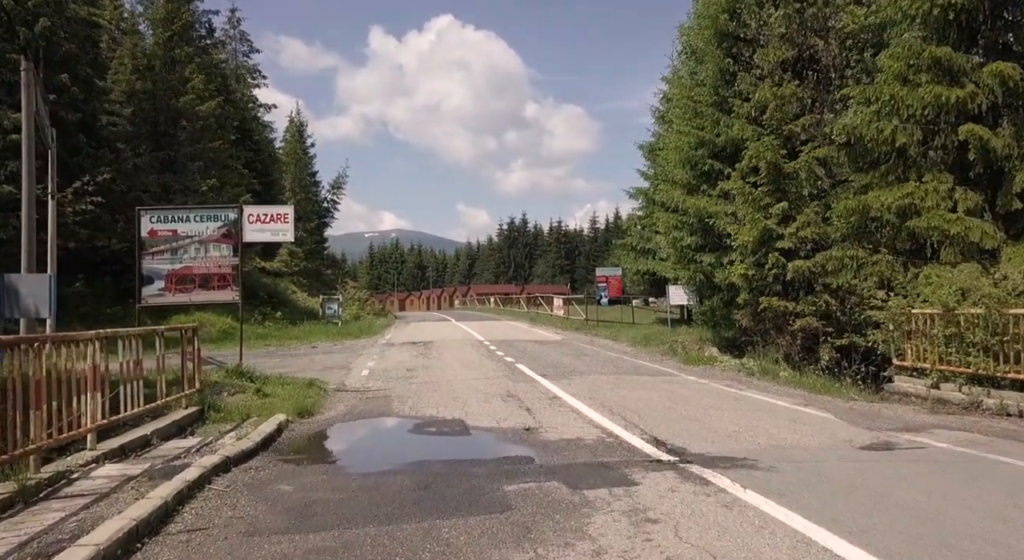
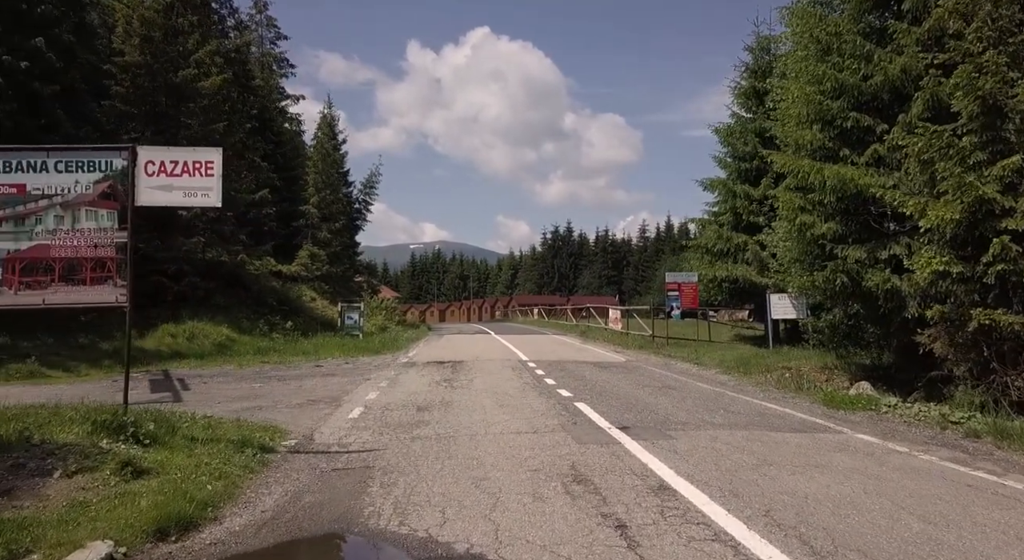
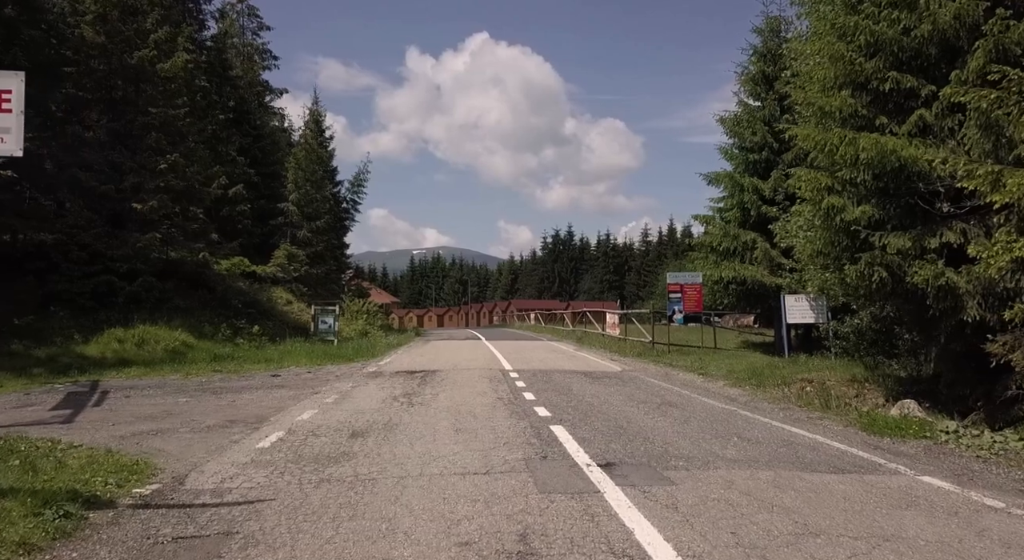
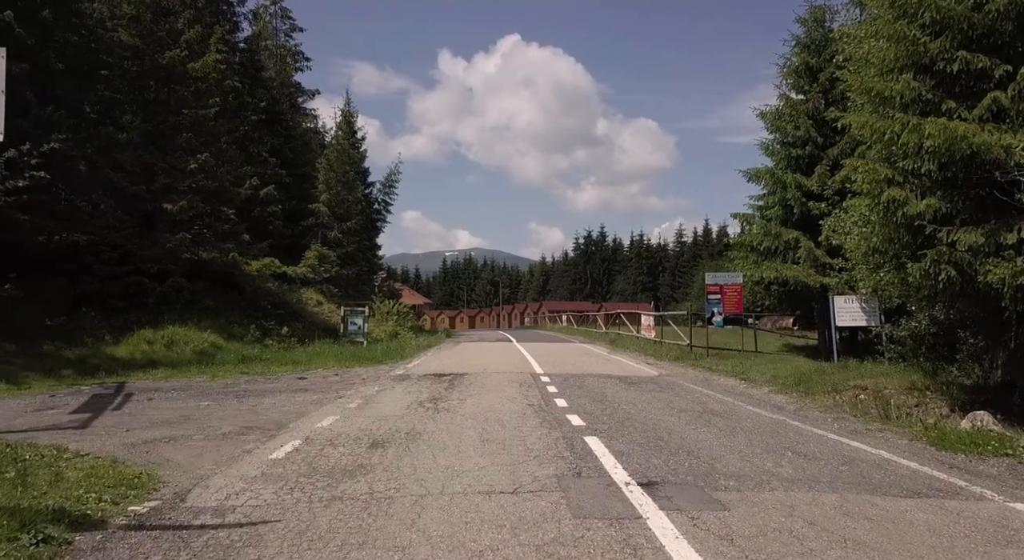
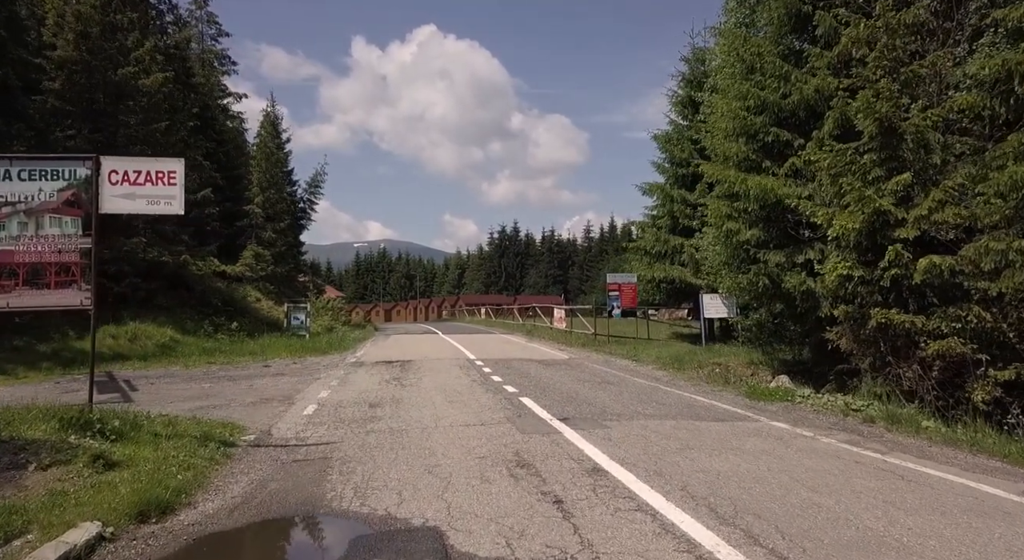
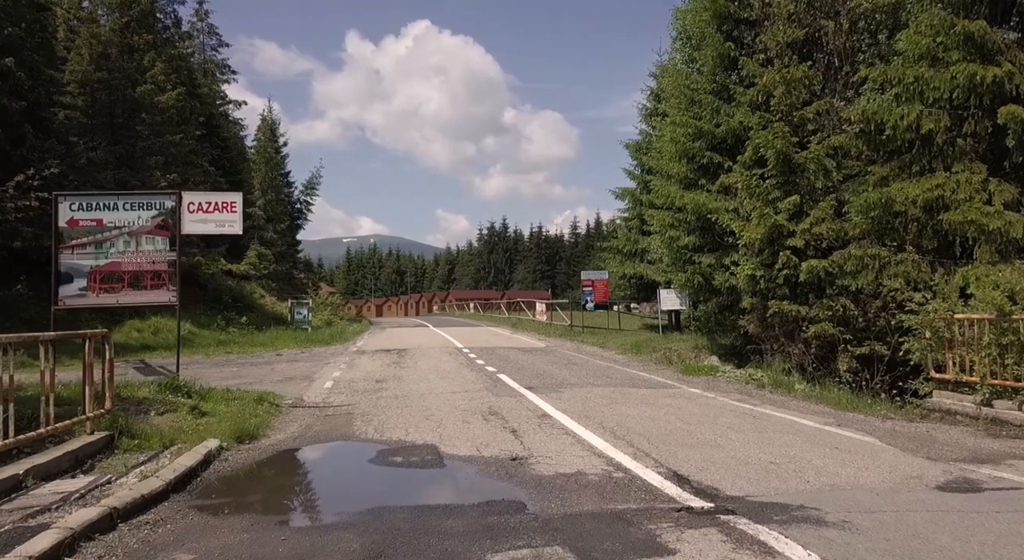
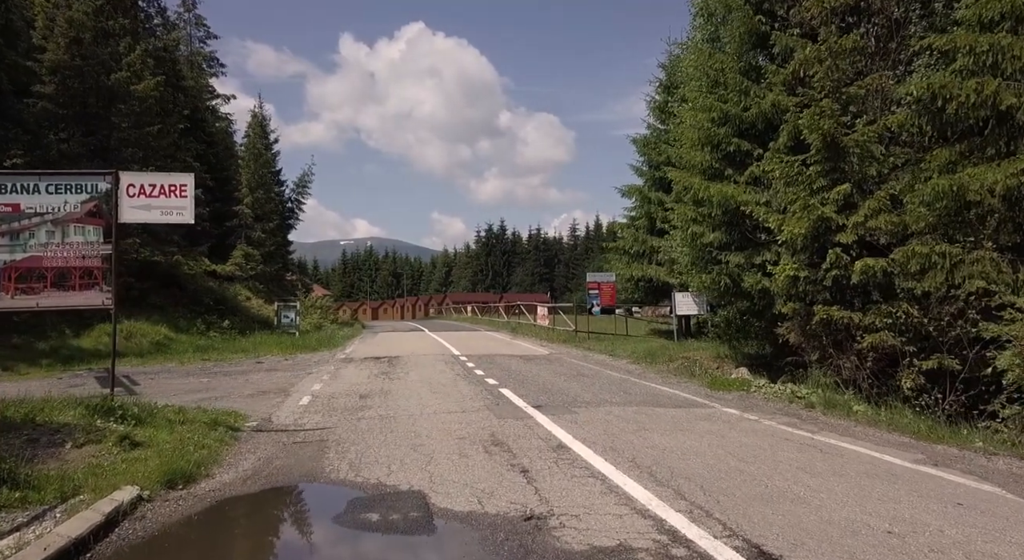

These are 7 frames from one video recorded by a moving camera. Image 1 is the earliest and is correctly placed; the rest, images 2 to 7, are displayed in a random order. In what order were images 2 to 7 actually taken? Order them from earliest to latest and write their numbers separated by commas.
6, 7, 5, 2, 3, 4
